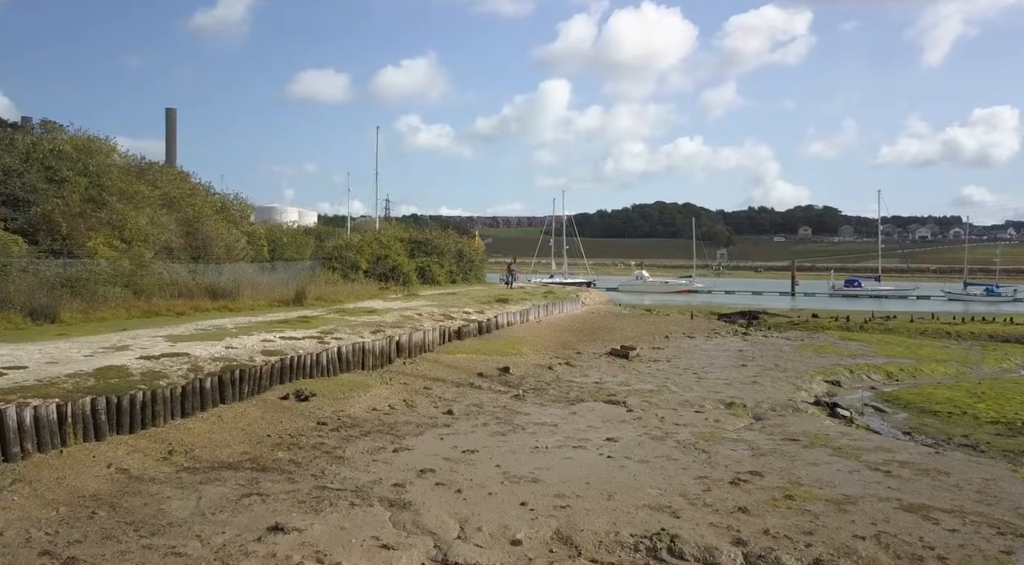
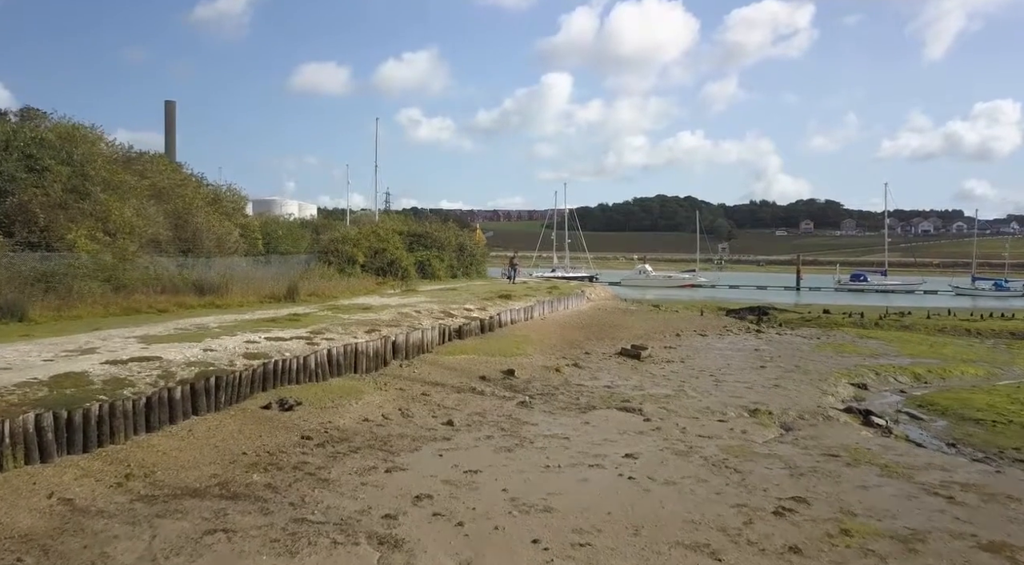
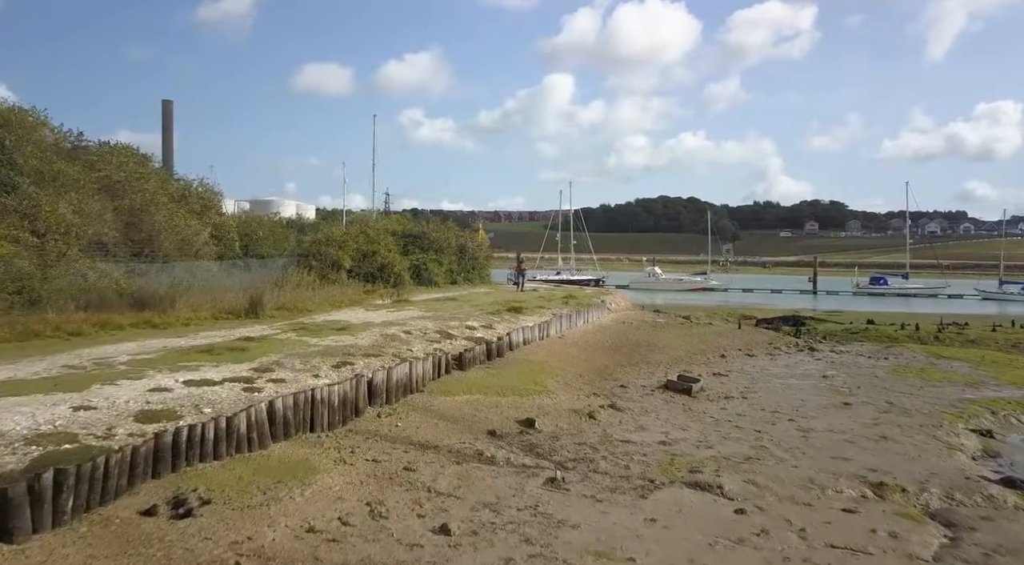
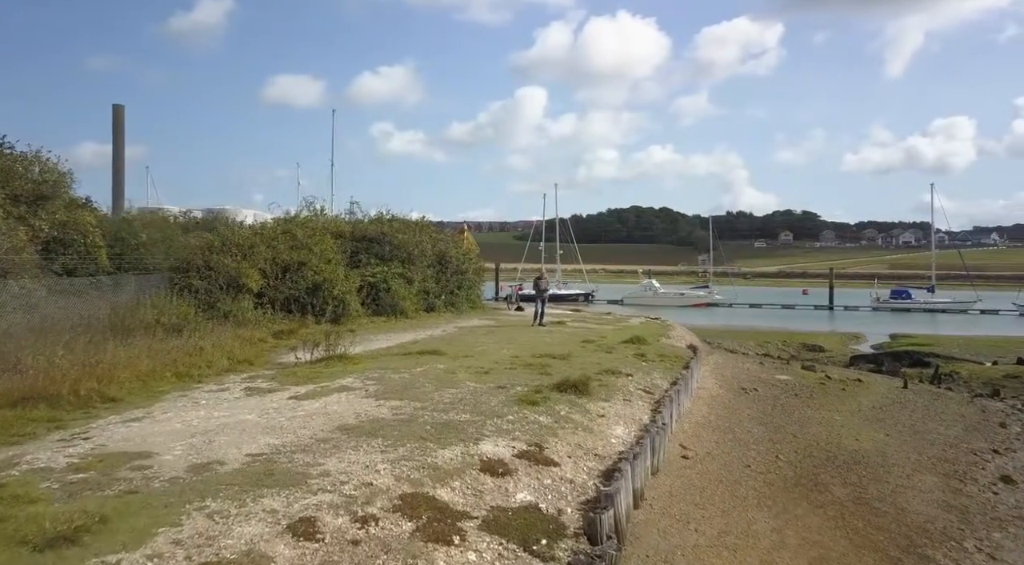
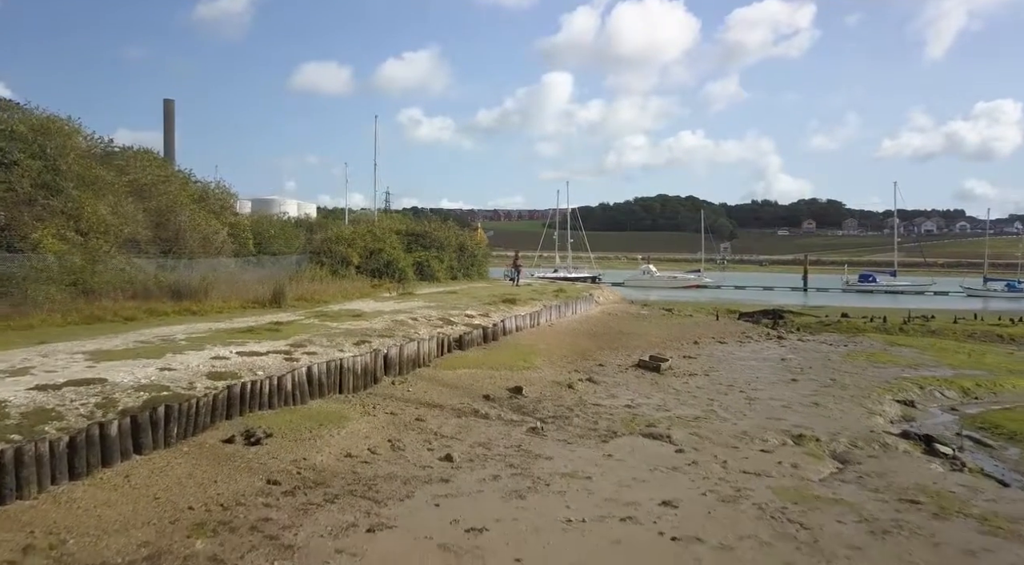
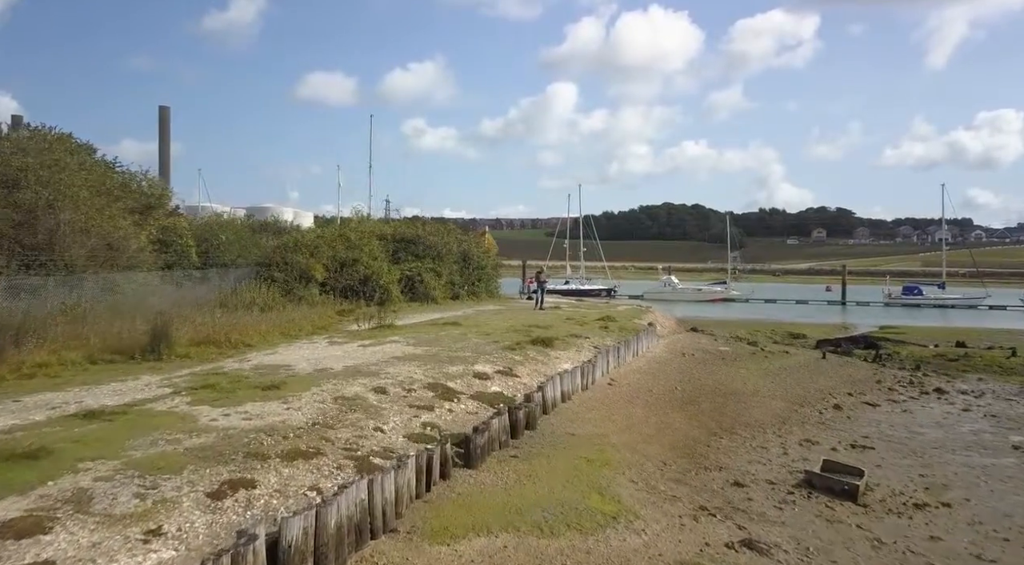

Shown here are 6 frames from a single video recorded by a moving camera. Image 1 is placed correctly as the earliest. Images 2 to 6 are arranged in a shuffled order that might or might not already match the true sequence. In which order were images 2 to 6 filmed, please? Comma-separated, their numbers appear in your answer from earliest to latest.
2, 5, 3, 6, 4
